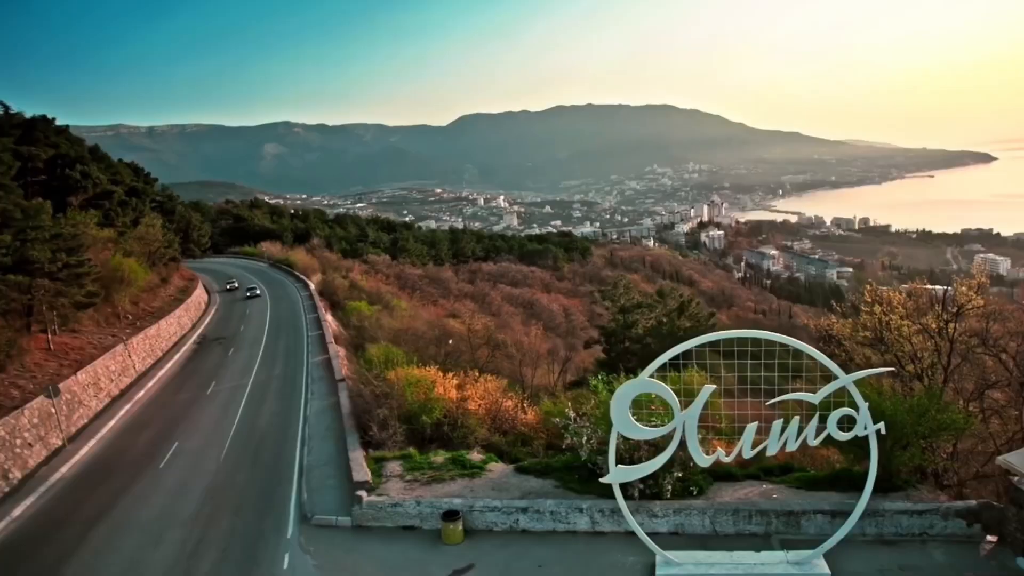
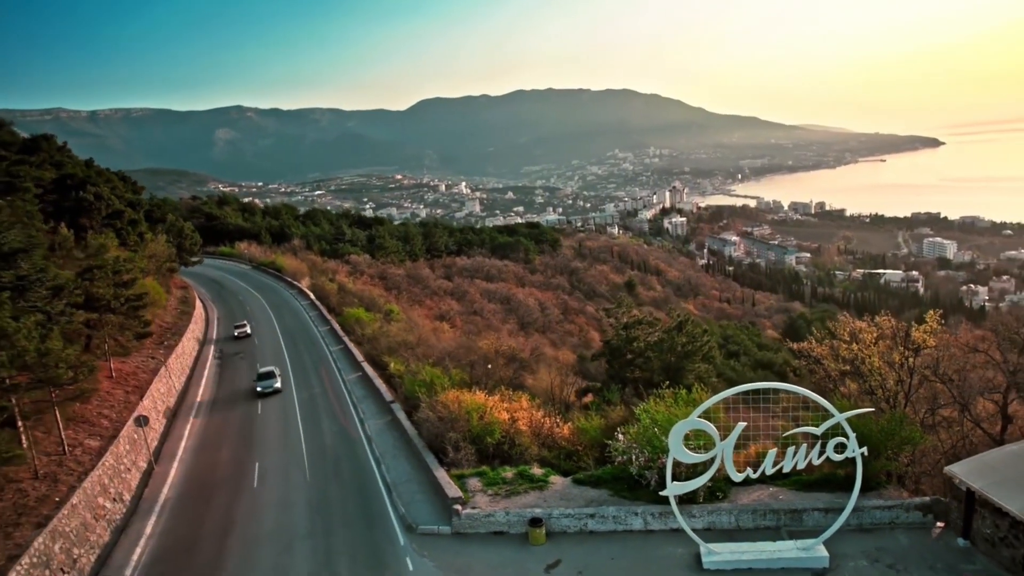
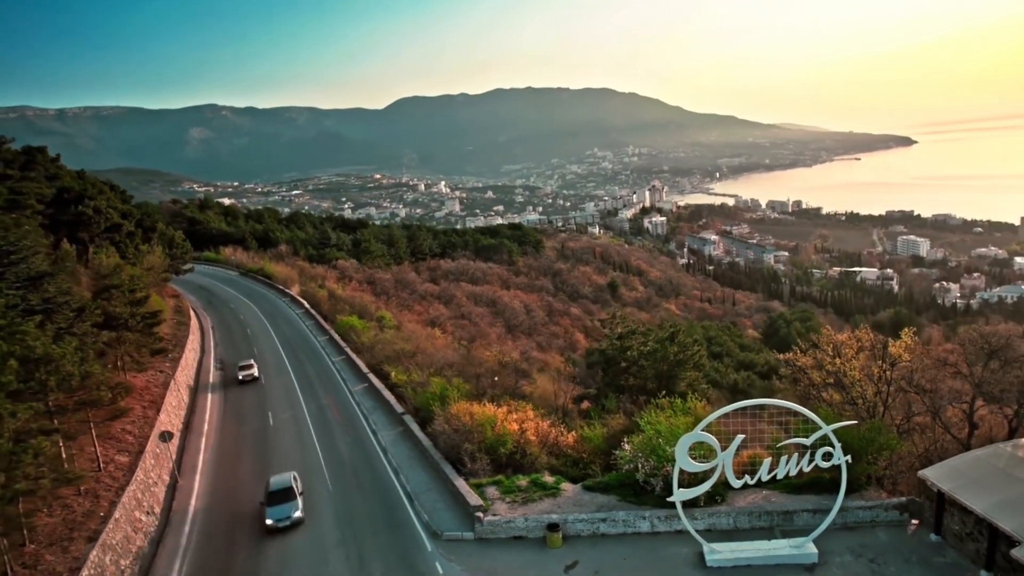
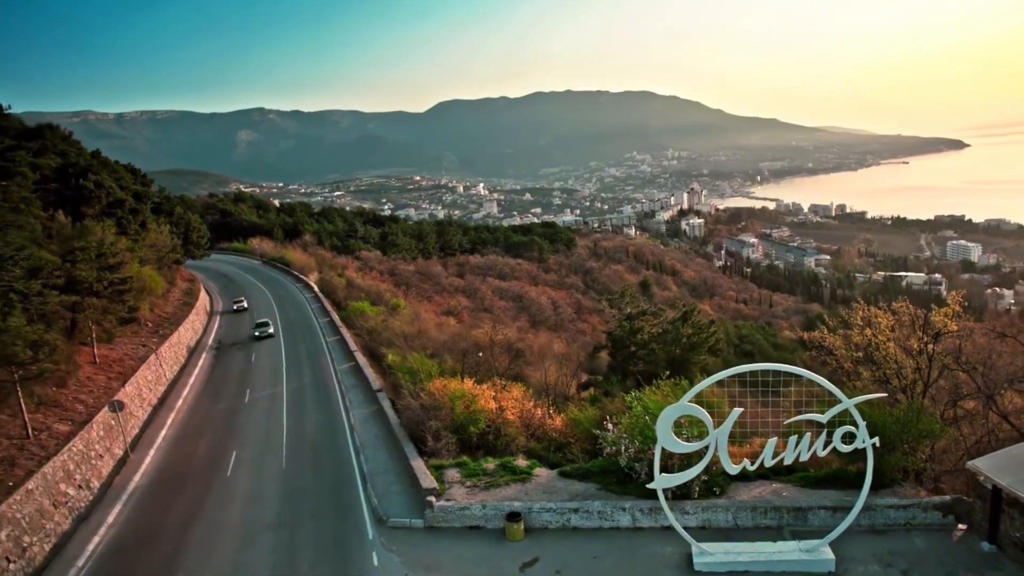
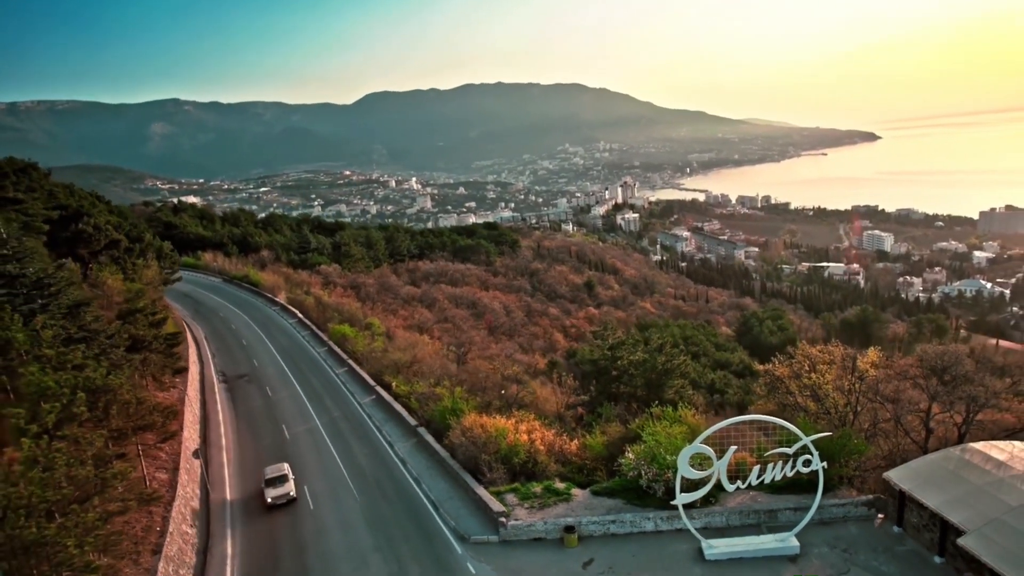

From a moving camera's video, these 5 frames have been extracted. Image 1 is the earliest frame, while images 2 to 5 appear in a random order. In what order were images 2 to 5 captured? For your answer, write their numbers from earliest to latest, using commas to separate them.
4, 2, 3, 5
